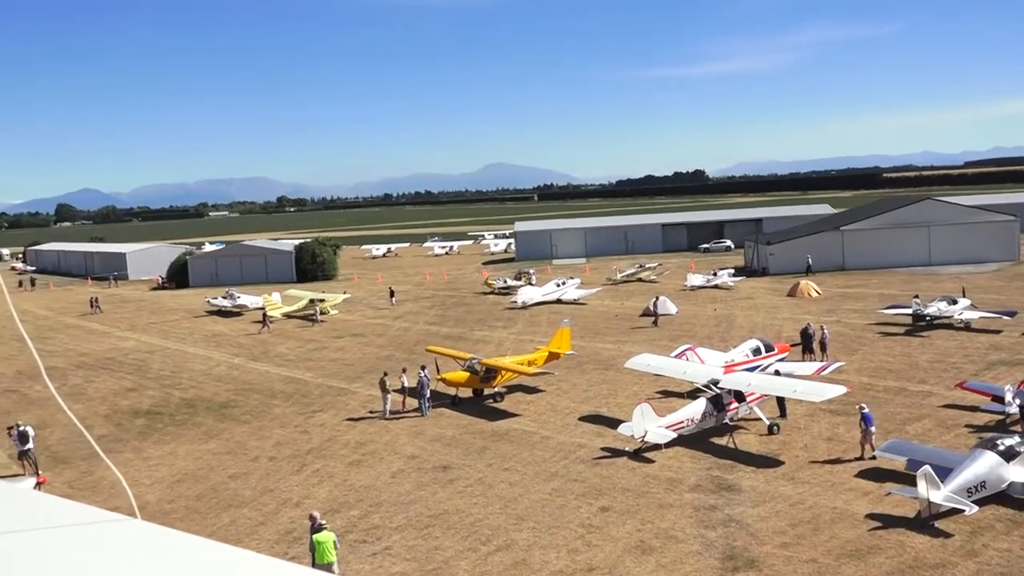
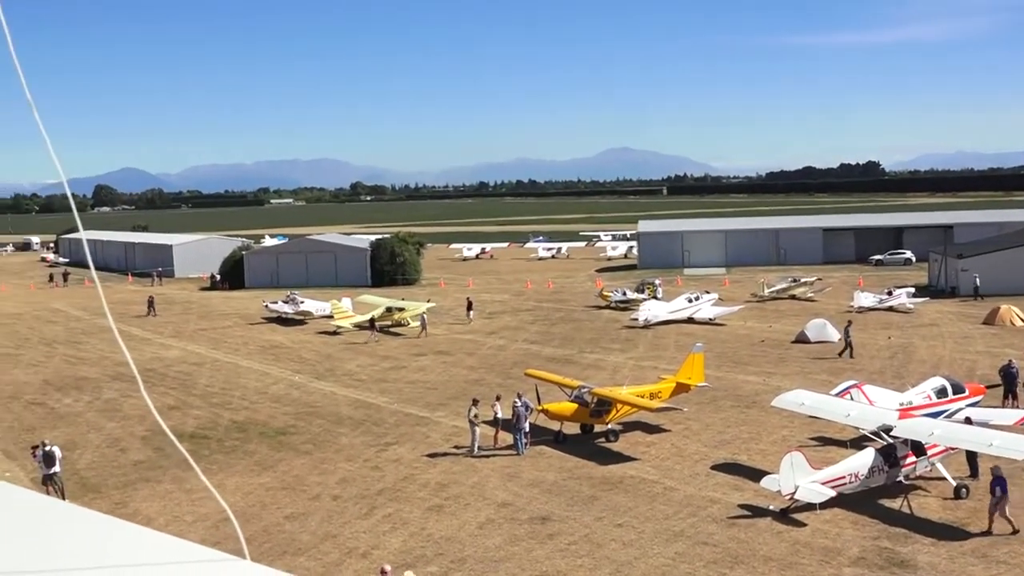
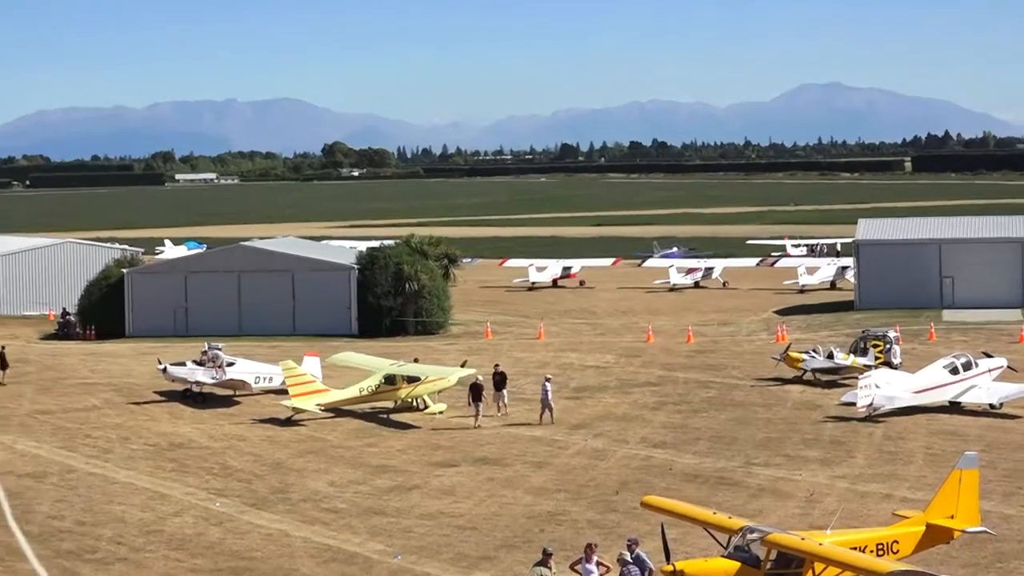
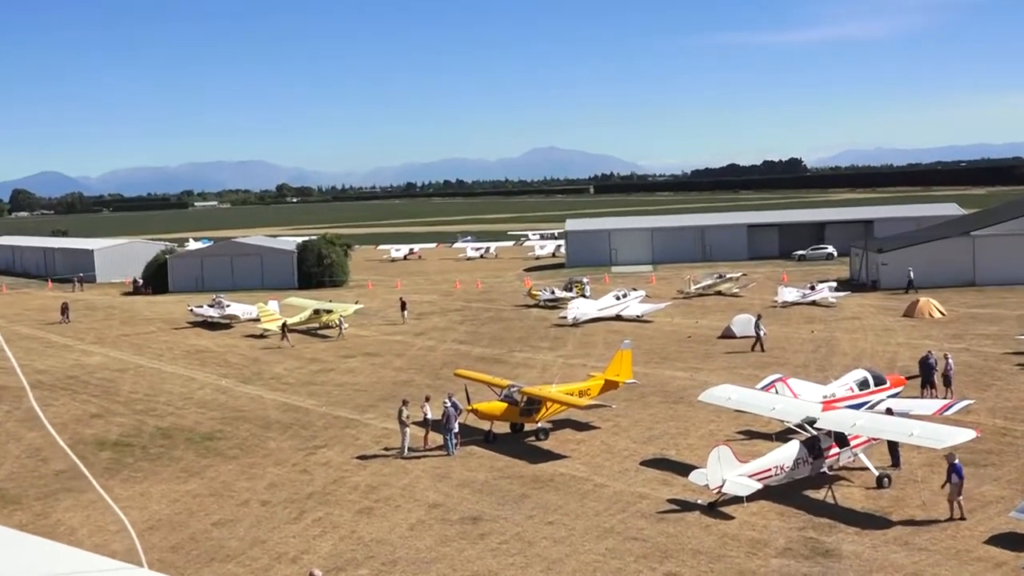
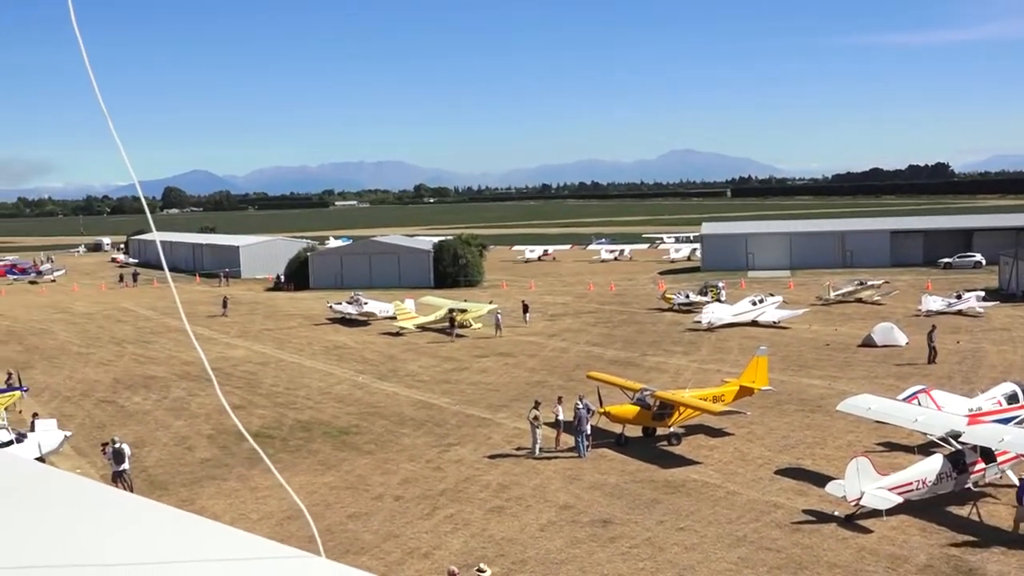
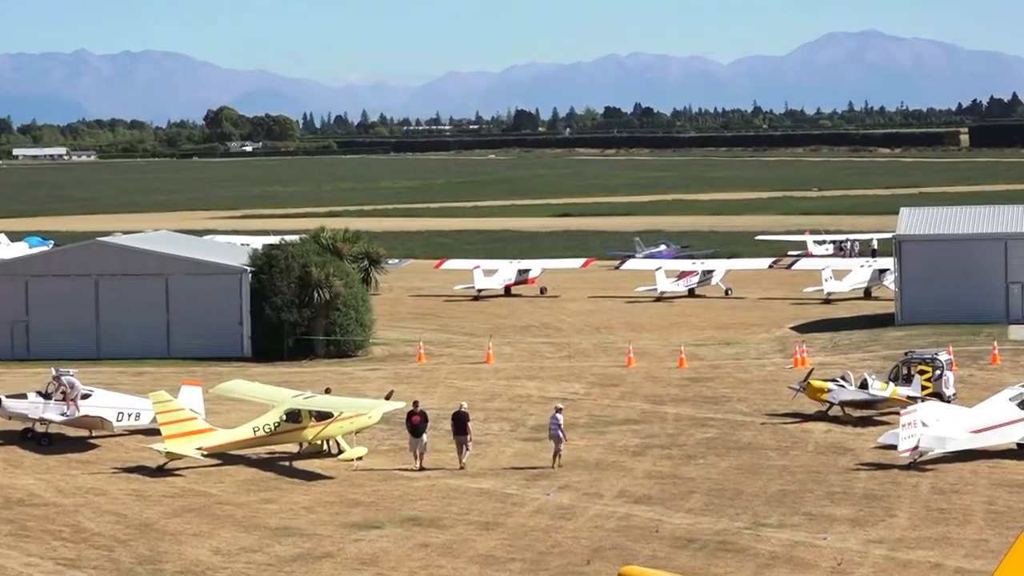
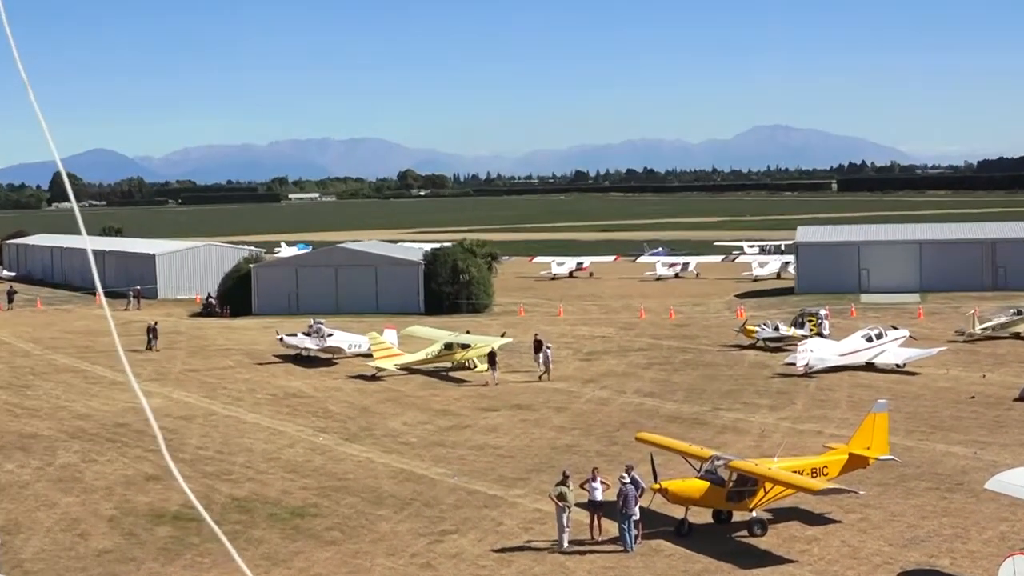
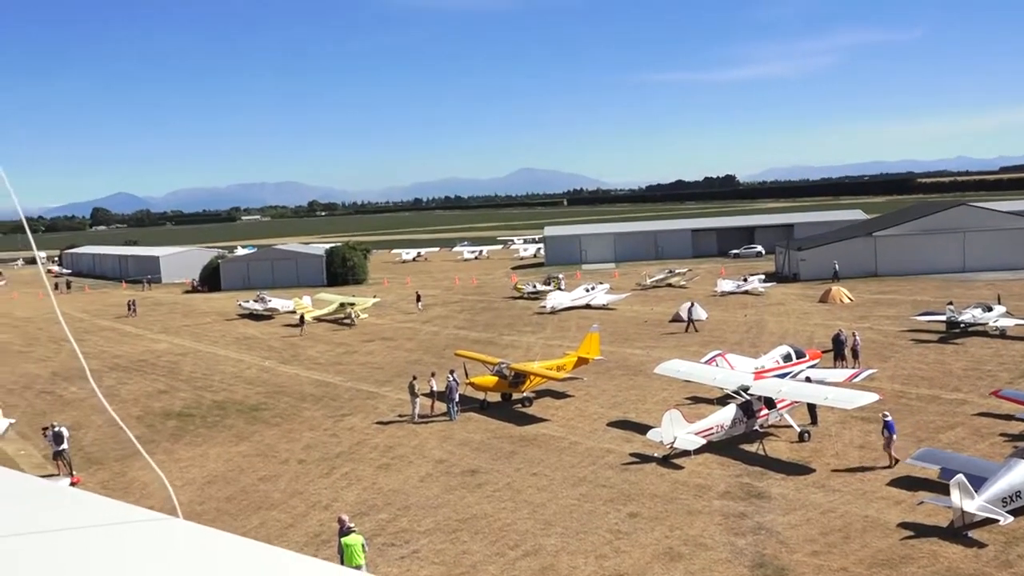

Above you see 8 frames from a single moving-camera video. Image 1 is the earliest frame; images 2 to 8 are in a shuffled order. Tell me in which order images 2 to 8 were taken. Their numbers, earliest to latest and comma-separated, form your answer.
8, 4, 2, 5, 7, 3, 6
